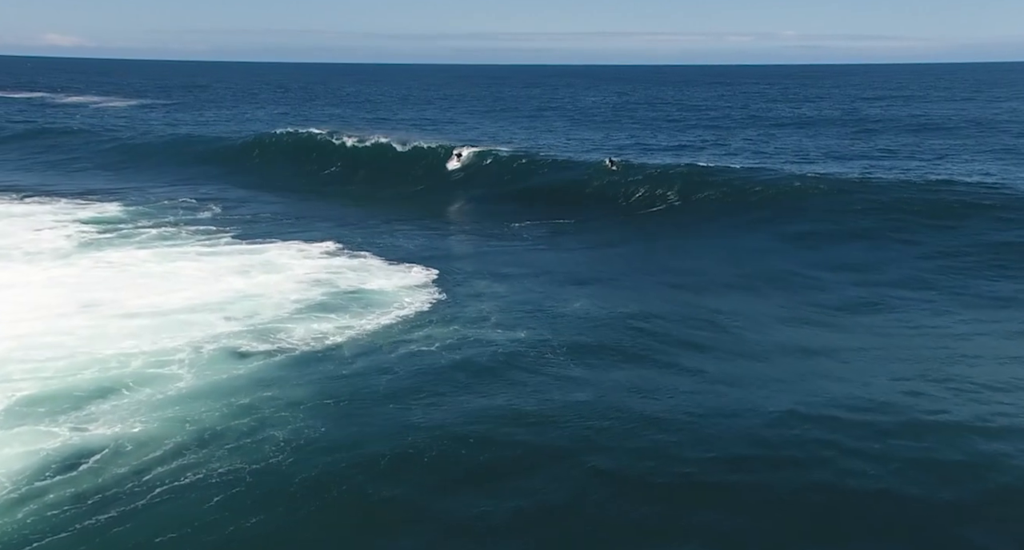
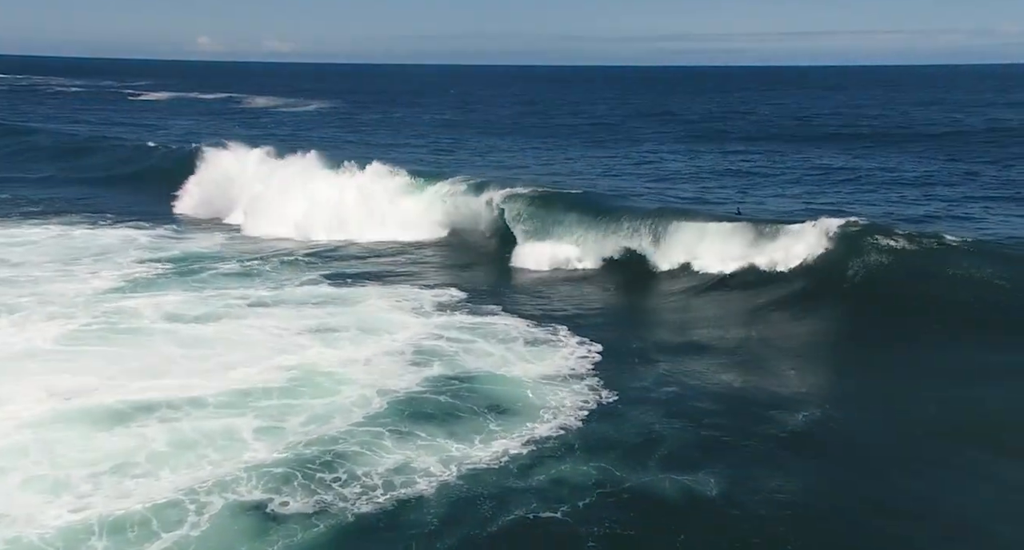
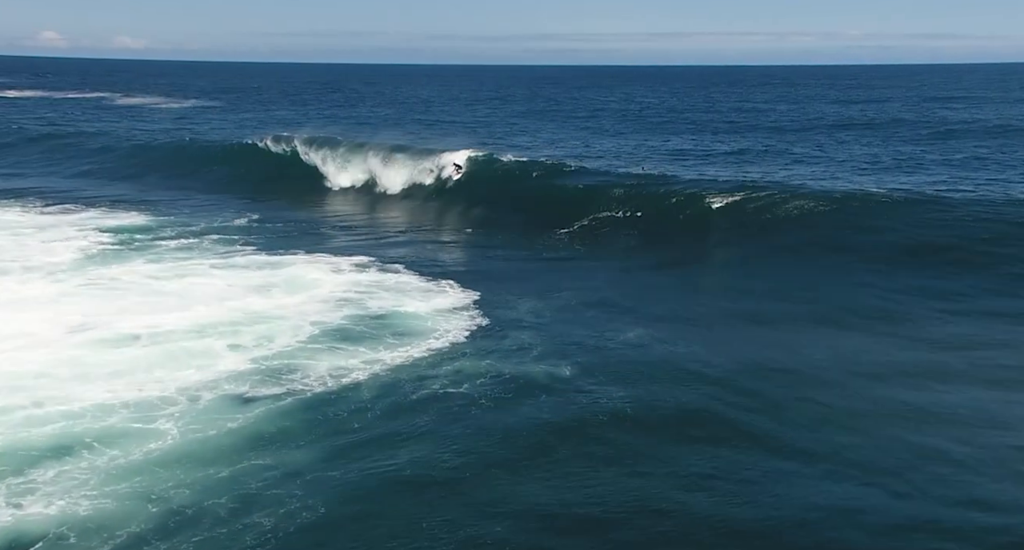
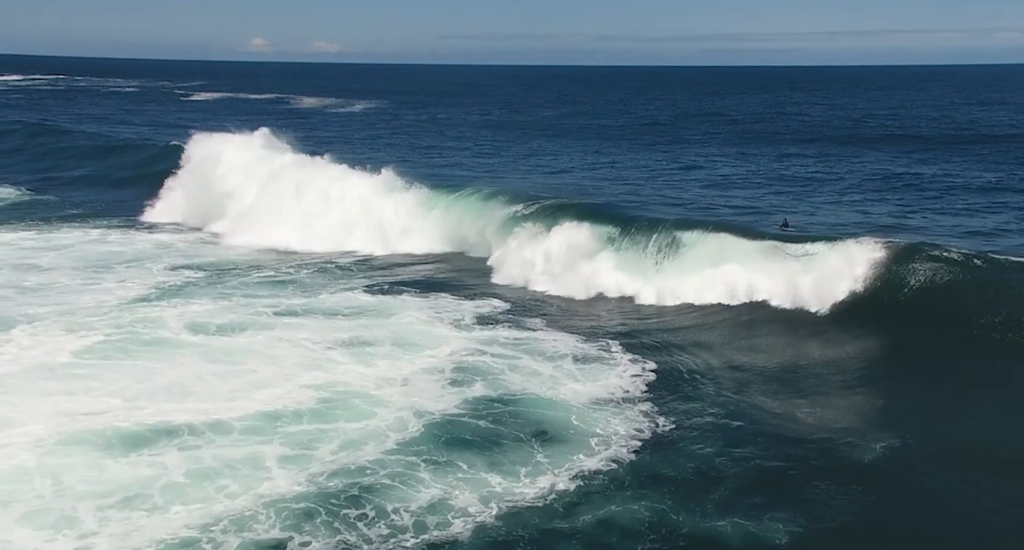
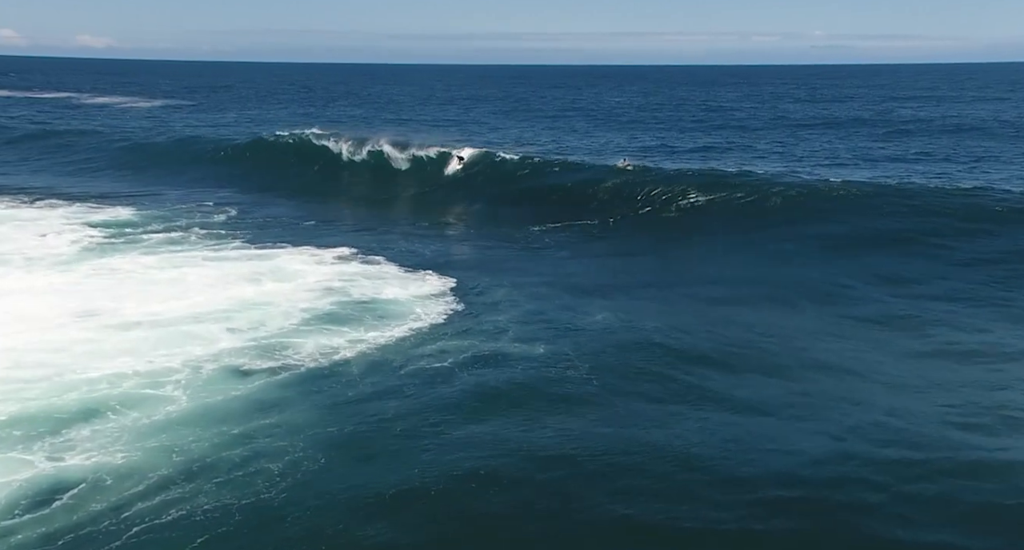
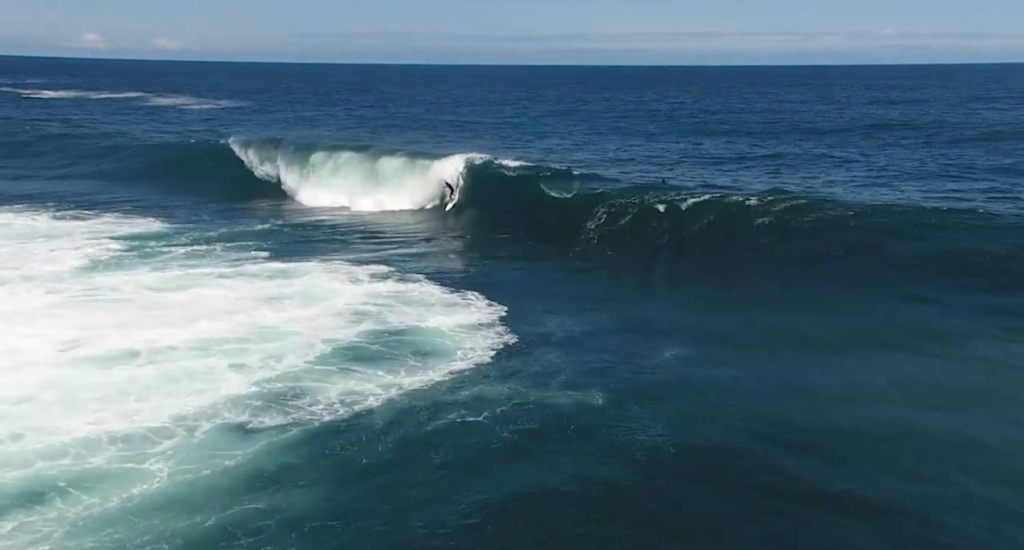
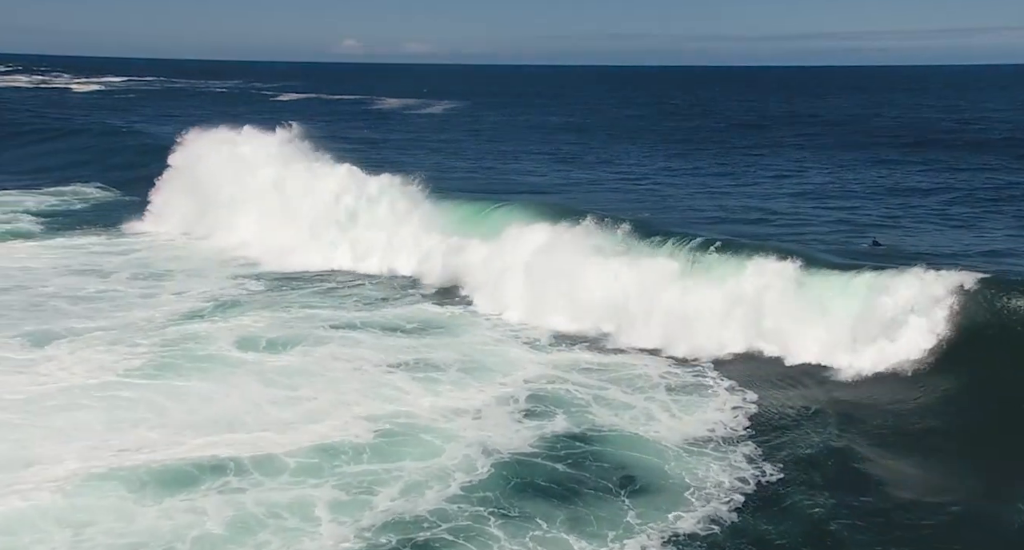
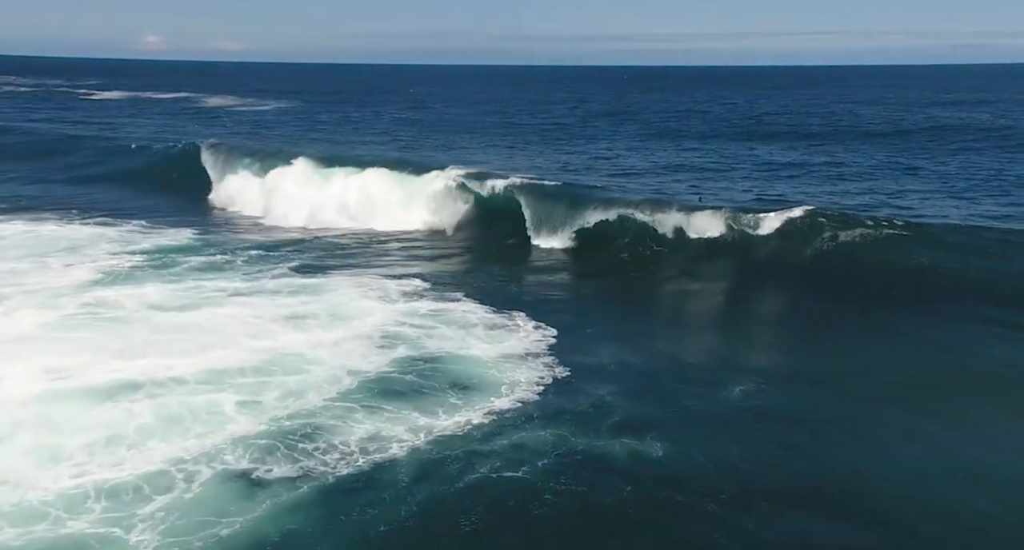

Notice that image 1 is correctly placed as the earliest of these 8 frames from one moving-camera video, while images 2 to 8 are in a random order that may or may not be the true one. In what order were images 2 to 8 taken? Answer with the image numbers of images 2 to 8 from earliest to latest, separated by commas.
5, 3, 6, 8, 2, 4, 7
